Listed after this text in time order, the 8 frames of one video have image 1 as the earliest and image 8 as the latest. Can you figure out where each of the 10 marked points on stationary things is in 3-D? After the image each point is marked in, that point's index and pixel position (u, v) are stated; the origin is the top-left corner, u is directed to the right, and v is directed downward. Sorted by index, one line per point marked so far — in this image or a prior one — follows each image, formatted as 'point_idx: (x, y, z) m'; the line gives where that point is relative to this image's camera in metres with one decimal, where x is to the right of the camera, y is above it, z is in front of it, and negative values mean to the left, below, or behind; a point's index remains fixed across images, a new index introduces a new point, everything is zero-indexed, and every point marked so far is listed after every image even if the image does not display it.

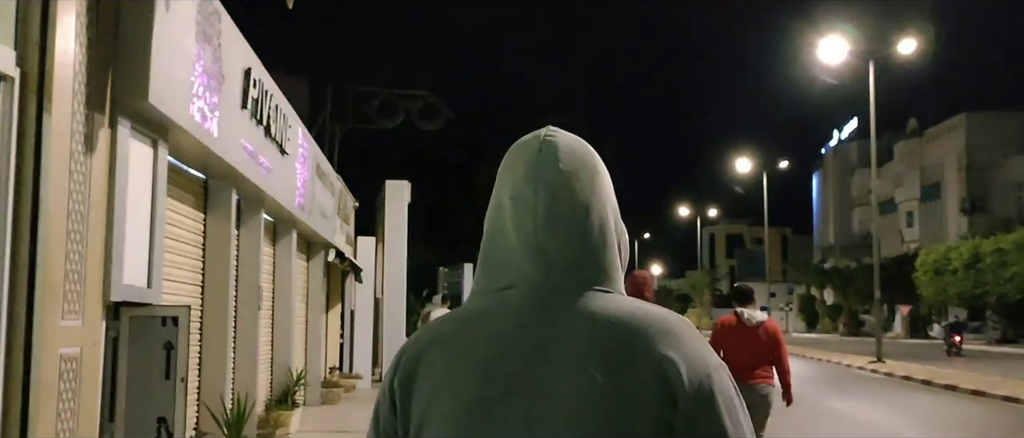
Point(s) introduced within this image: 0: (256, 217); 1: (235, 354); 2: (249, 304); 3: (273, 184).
0: (-2.6, 0.0, +9.4) m
1: (-2.7, -1.3, +9.2) m
2: (-2.6, -0.8, +9.3) m
3: (-2.4, +0.3, +9.3) m
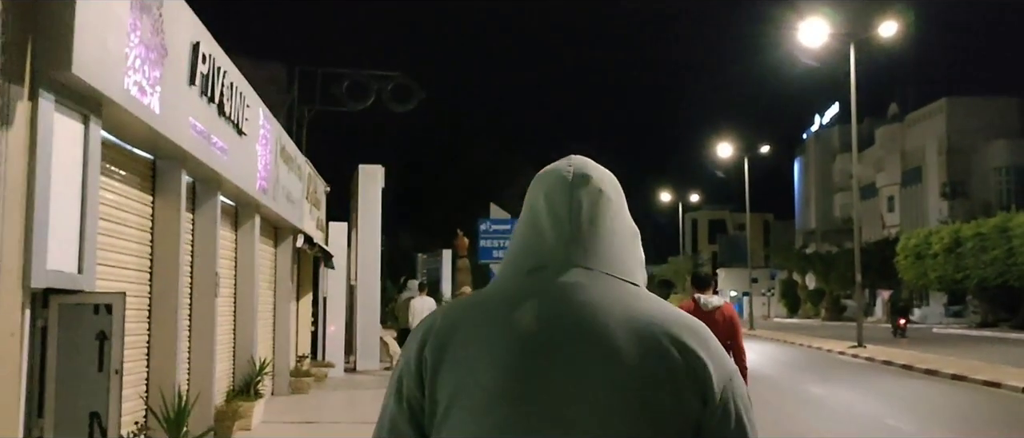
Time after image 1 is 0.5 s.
0: (-2.9, +0.2, +9.0) m
1: (-3.0, -1.2, +8.8) m
2: (-2.9, -0.7, +8.9) m
3: (-2.7, +0.5, +8.9) m
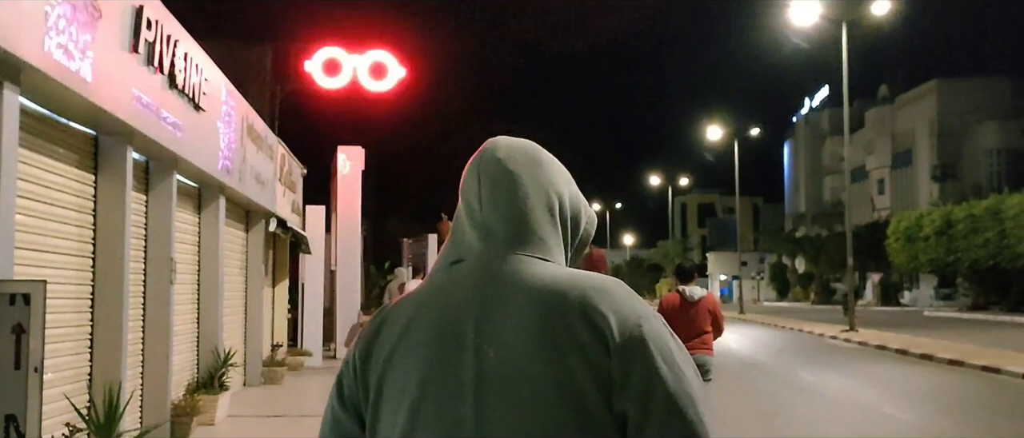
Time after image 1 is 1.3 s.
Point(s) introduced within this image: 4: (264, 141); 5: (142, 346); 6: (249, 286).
0: (-3.1, +0.3, +8.4) m
1: (-3.2, -1.0, +8.2) m
2: (-3.1, -0.5, +8.3) m
3: (-2.9, +0.6, +8.3) m
4: (-3.3, +1.1, +12.6) m
5: (-3.2, -1.1, +8.2) m
6: (-3.7, -0.9, +13.5) m
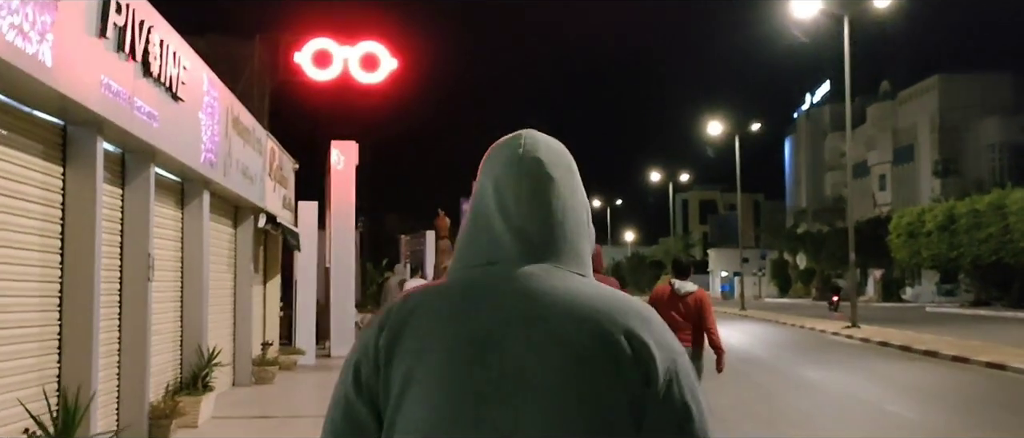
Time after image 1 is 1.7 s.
0: (-3.1, +0.4, +8.0) m
1: (-3.3, -1.0, +7.9) m
2: (-3.2, -0.5, +8.0) m
3: (-3.0, +0.7, +8.0) m
4: (-3.4, +1.1, +12.3) m
5: (-3.3, -1.1, +7.9) m
6: (-3.8, -0.9, +13.2) m
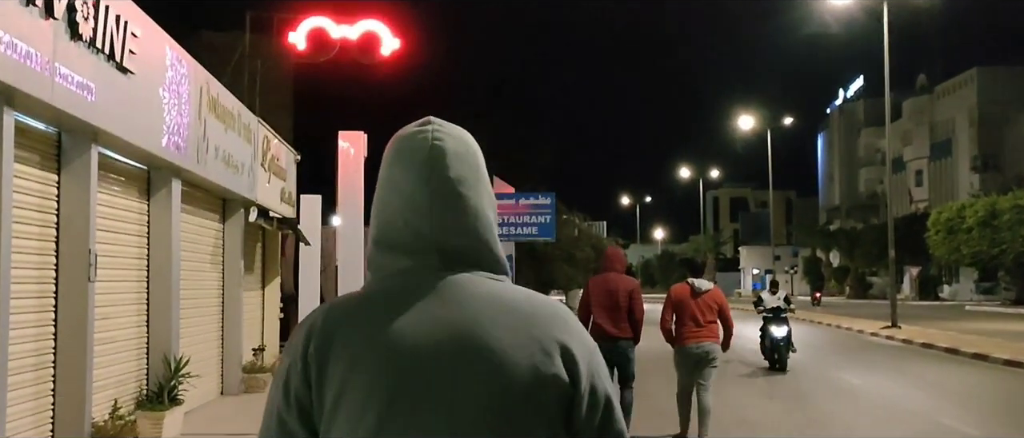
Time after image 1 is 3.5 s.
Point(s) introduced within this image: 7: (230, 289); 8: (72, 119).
0: (-3.1, +0.5, +6.9) m
1: (-3.3, -0.9, +6.8) m
2: (-3.2, -0.4, +6.9) m
3: (-3.0, +0.8, +6.8) m
4: (-3.2, +1.2, +11.2) m
5: (-3.3, -1.0, +6.7) m
6: (-3.6, -0.8, +12.0) m
7: (-3.6, -0.9, +12.1) m
8: (-3.0, +0.7, +6.5) m
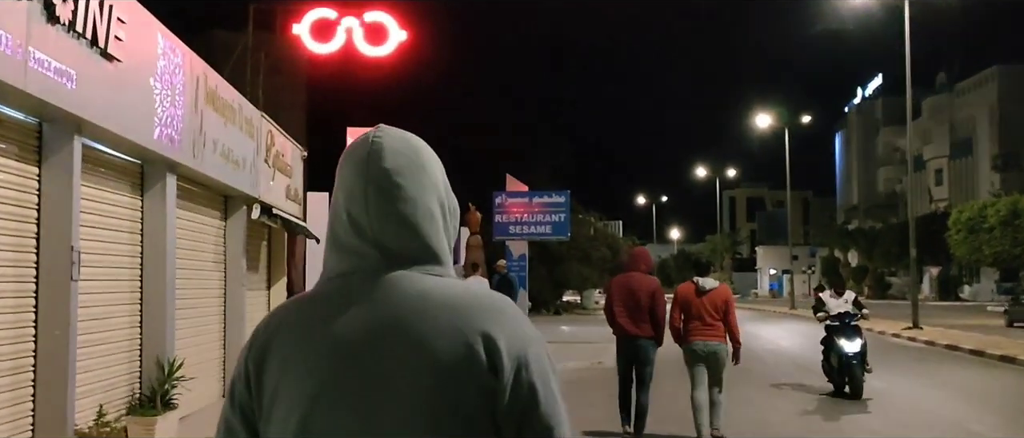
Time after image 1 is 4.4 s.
0: (-3.1, +0.5, +6.5) m
1: (-3.2, -0.9, +6.4) m
2: (-3.1, -0.4, +6.5) m
3: (-2.9, +0.8, +6.5) m
4: (-3.1, +1.2, +10.8) m
5: (-3.2, -1.0, +6.4) m
6: (-3.5, -0.8, +11.7) m
7: (-3.5, -0.9, +11.8) m
8: (-3.0, +0.7, +6.1) m
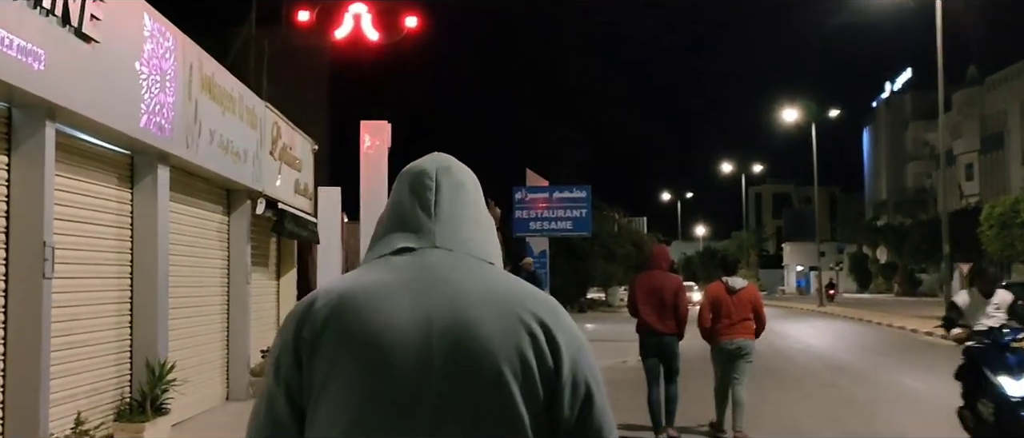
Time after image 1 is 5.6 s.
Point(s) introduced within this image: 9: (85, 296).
0: (-3.0, +0.5, +6.1) m
1: (-3.2, -0.8, +5.9) m
2: (-3.1, -0.3, +6.0) m
3: (-2.9, +0.8, +6.0) m
4: (-3.0, +1.3, +10.3) m
5: (-3.2, -0.9, +5.9) m
6: (-3.3, -0.7, +11.2) m
7: (-3.3, -0.8, +11.3) m
8: (-2.9, +0.8, +5.6) m
9: (-3.2, -0.6, +7.1) m
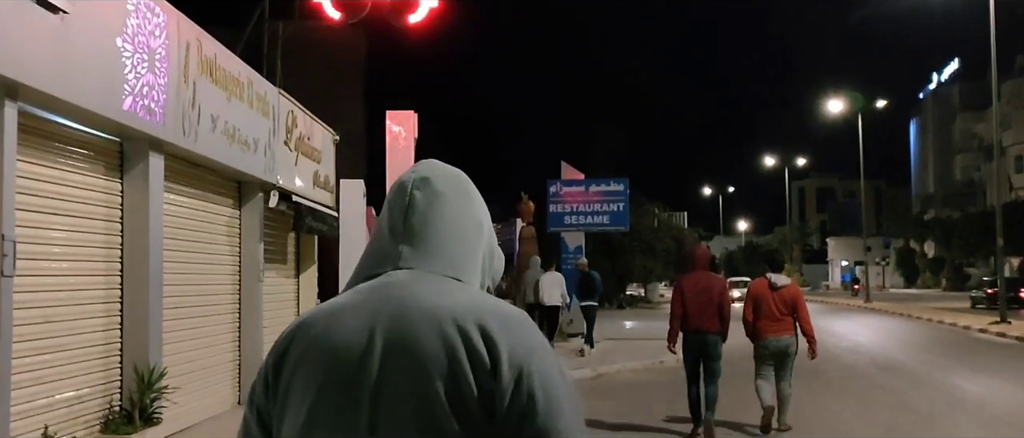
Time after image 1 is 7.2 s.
0: (-3.0, +0.6, +5.4) m
1: (-3.1, -0.8, +5.3) m
2: (-3.0, -0.3, +5.3) m
3: (-2.8, +0.9, +5.3) m
4: (-2.7, +1.4, +9.6) m
5: (-3.1, -0.9, +5.2) m
6: (-3.0, -0.6, +10.6) m
7: (-3.0, -0.7, +10.6) m
8: (-2.9, +0.8, +4.9) m
9: (-3.1, -0.5, +6.4) m
